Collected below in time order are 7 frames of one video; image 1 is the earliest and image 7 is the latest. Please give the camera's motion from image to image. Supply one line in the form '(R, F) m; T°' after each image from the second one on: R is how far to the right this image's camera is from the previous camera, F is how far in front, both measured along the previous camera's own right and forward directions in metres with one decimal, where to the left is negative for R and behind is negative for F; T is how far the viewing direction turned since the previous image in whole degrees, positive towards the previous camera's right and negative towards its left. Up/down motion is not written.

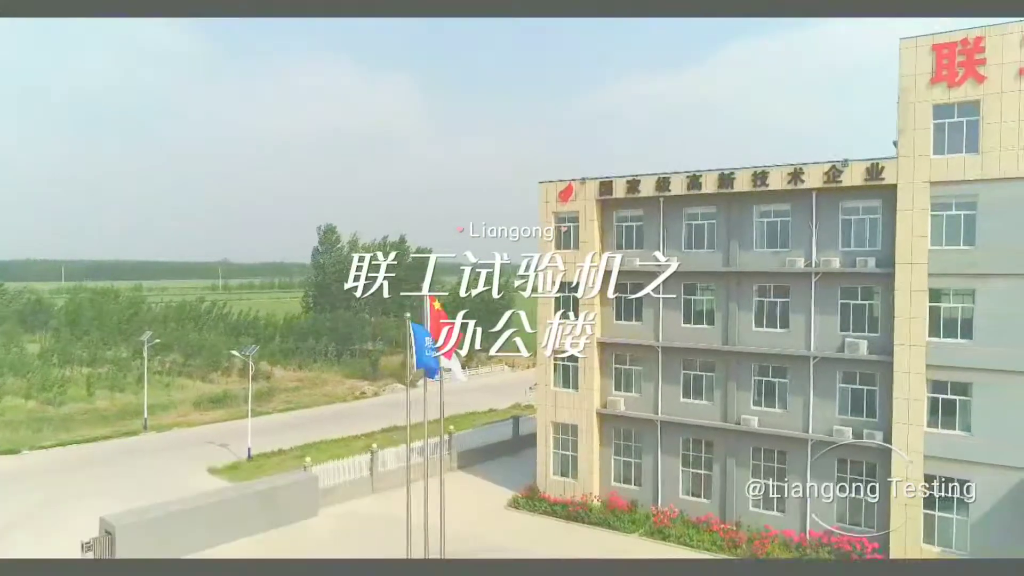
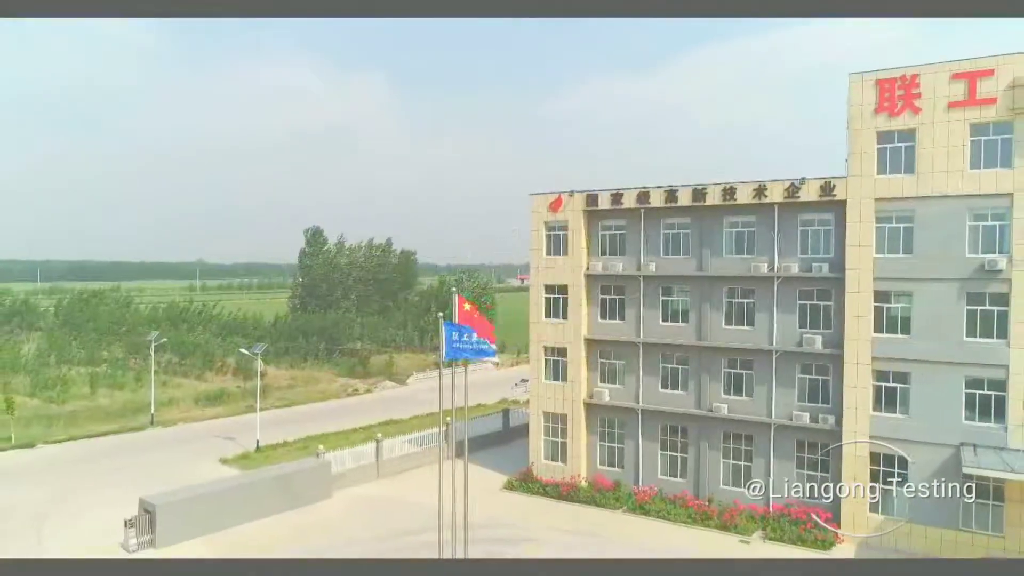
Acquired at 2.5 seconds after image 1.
(-0.3, -1.1) m; +2°
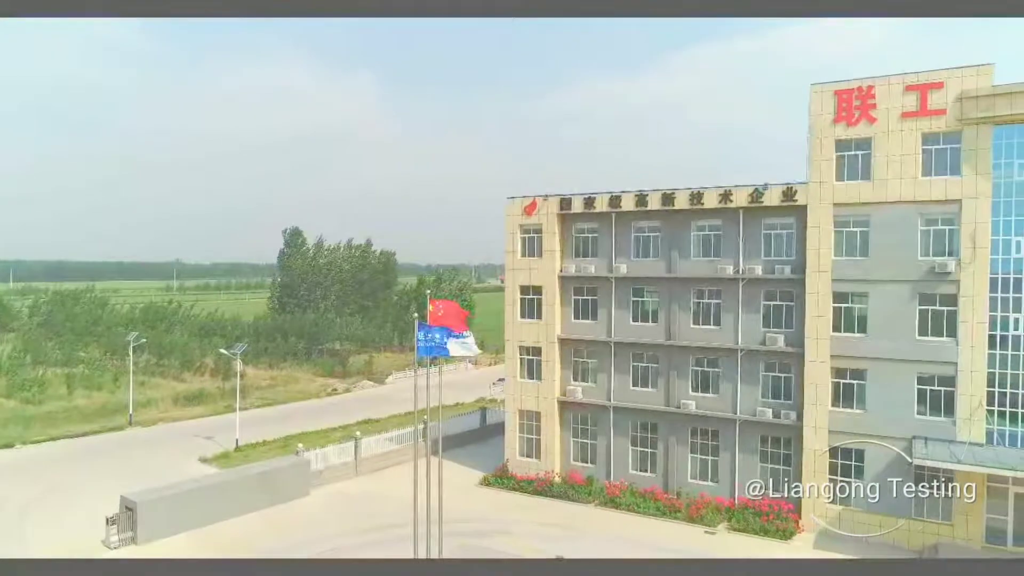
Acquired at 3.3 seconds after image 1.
(+0.1, -0.3) m; +2°
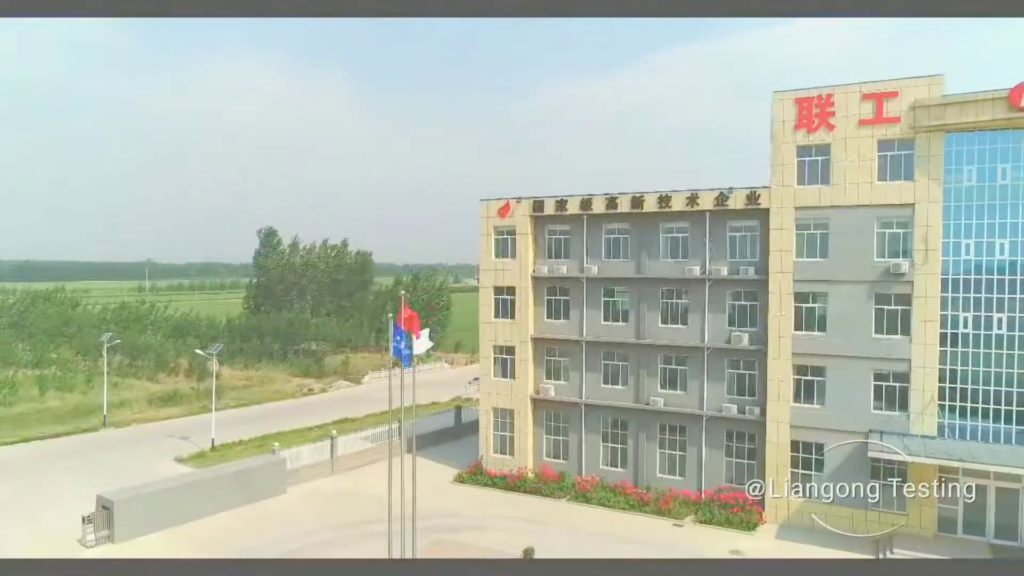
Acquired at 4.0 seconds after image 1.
(+0.1, -0.3) m; +2°
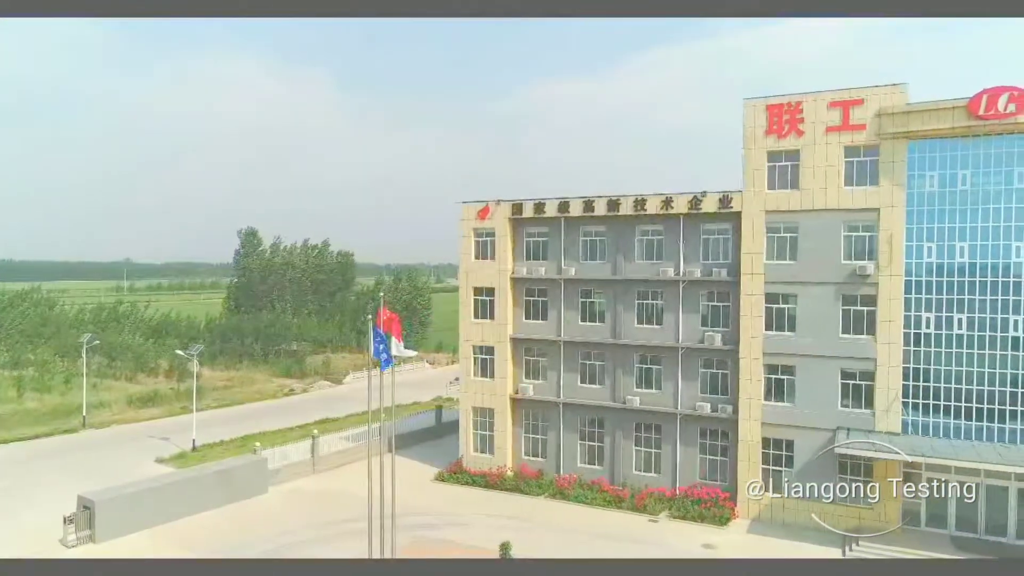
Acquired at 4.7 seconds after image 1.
(+0.1, -0.2) m; +1°
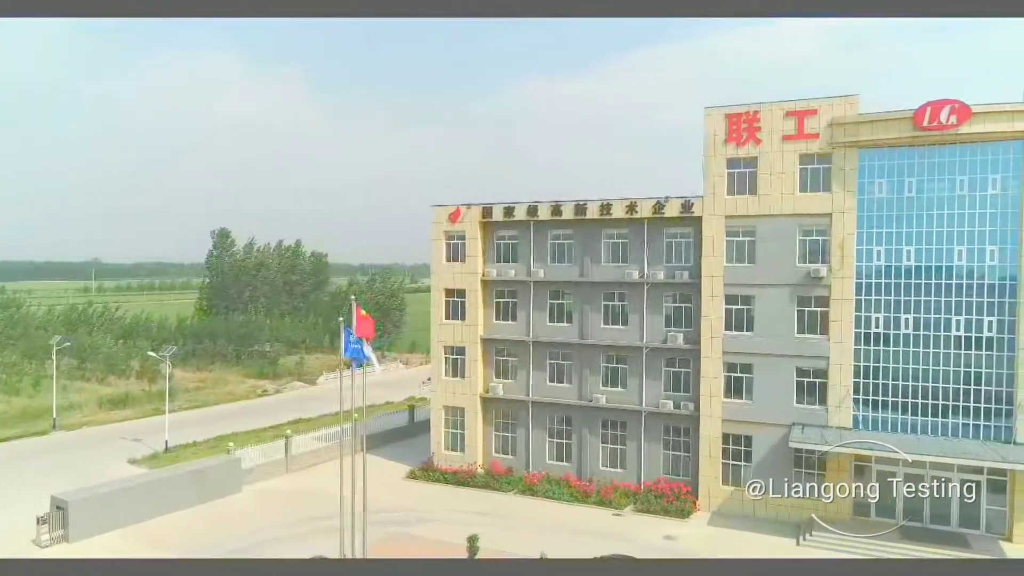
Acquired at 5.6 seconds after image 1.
(+0.1, -0.3) m; +2°
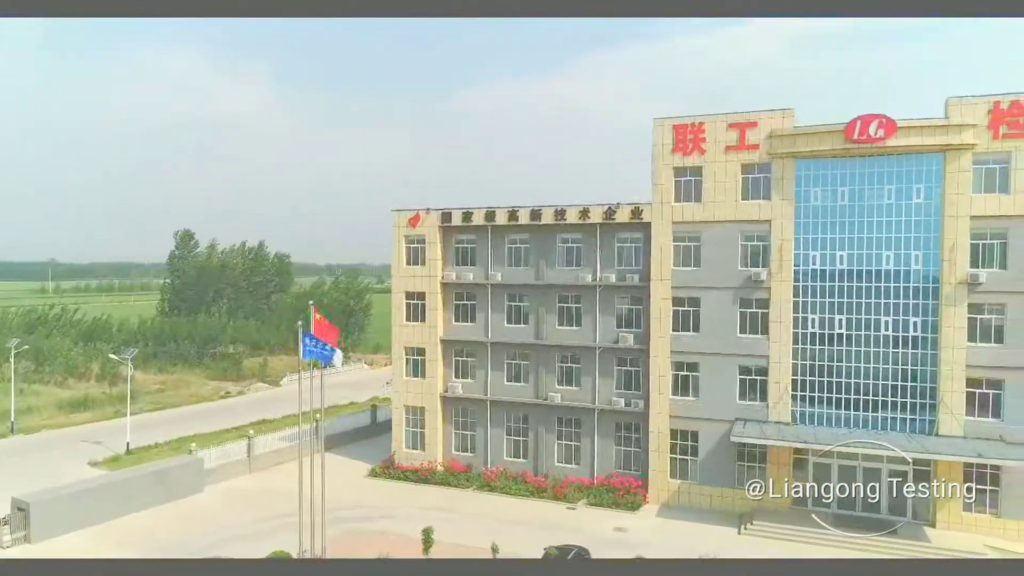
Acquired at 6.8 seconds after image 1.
(+0.2, -0.4) m; +3°
